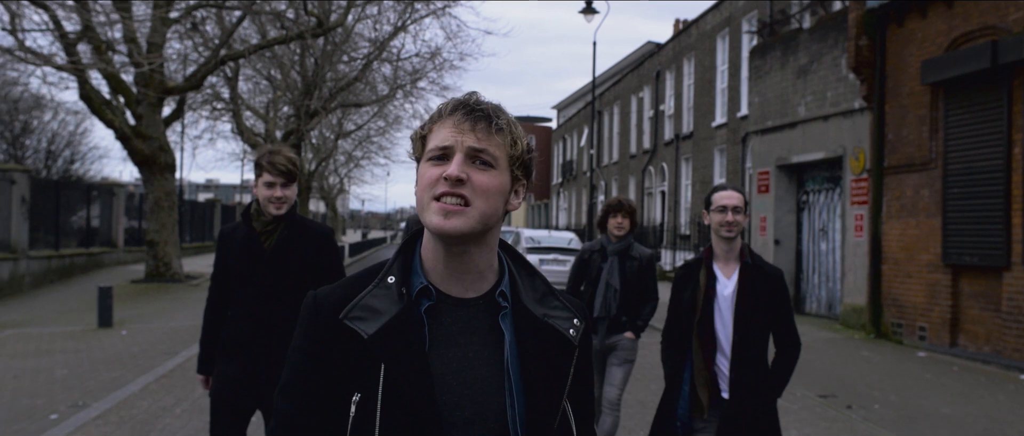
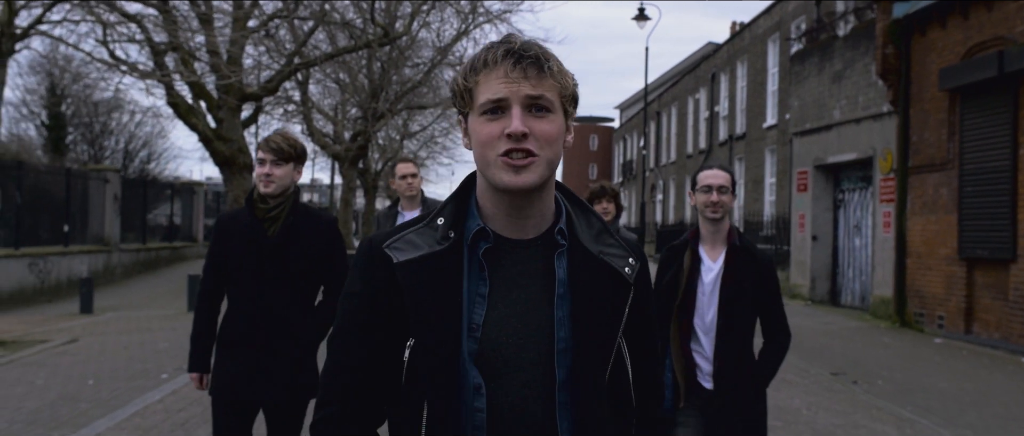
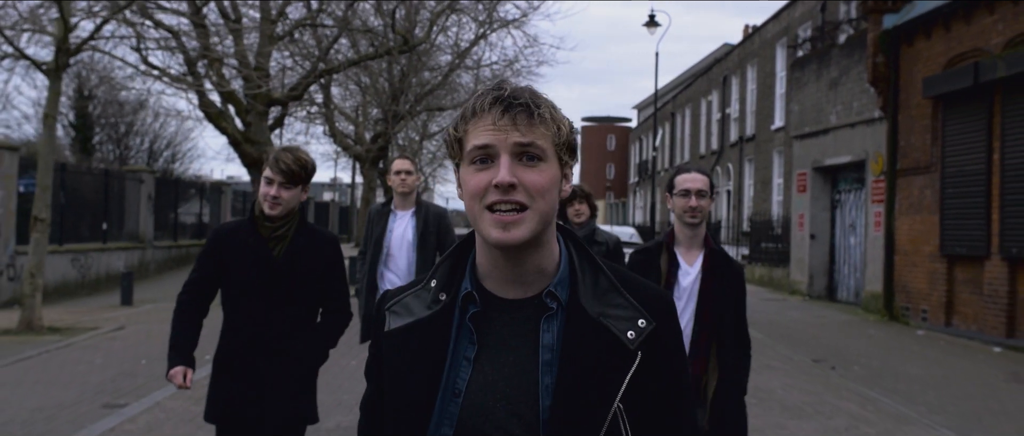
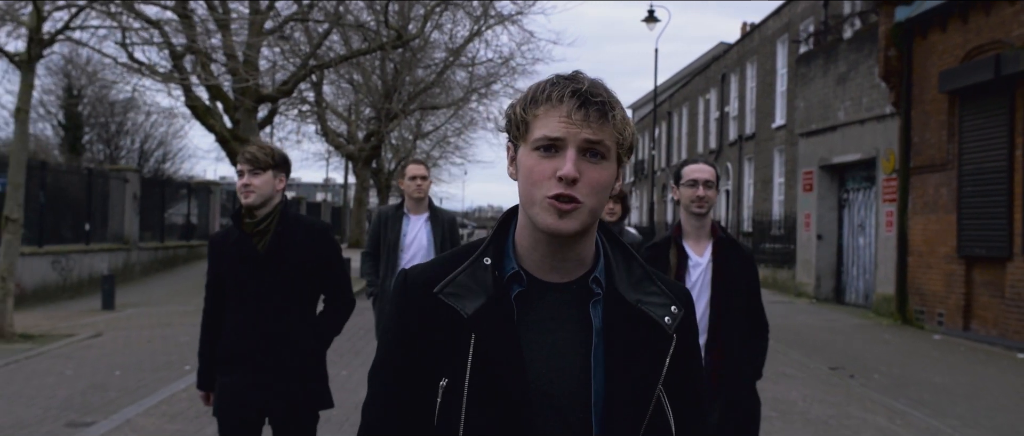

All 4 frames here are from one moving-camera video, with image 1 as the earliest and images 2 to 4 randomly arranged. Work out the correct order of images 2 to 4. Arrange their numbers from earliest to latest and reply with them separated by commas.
2, 4, 3
